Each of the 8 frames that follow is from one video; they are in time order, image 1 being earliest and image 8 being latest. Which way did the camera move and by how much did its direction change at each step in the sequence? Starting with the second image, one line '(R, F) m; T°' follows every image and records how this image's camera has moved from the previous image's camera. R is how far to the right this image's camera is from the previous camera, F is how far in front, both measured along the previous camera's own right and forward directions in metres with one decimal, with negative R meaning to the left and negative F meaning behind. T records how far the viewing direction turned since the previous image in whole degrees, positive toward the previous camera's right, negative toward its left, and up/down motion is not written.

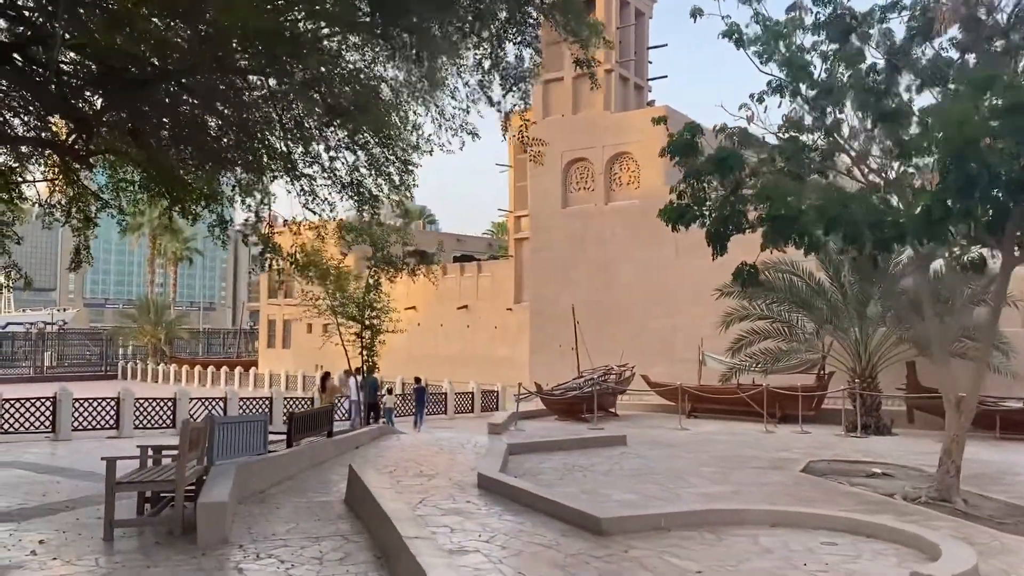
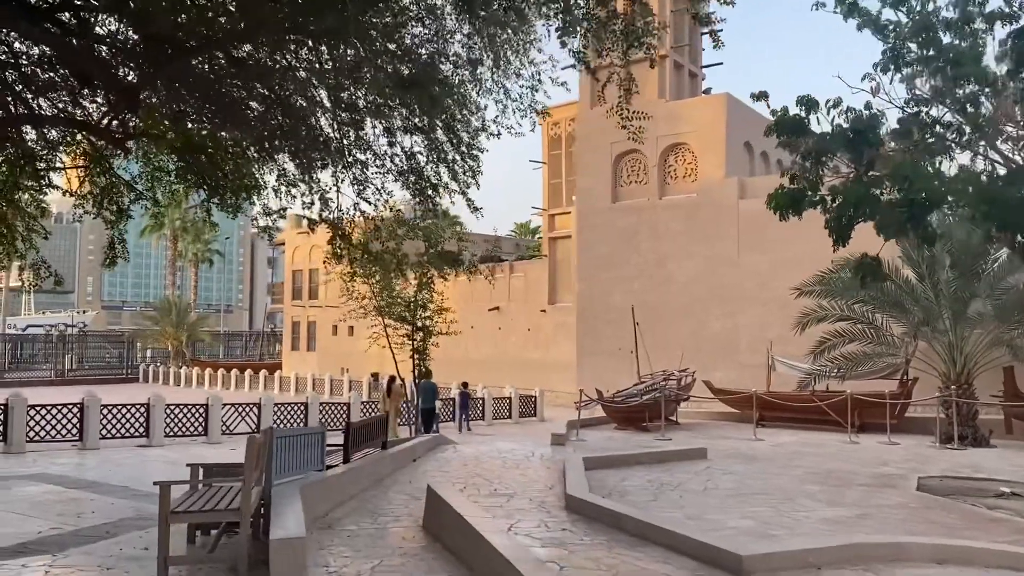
(-0.7, +1.1) m; -1°
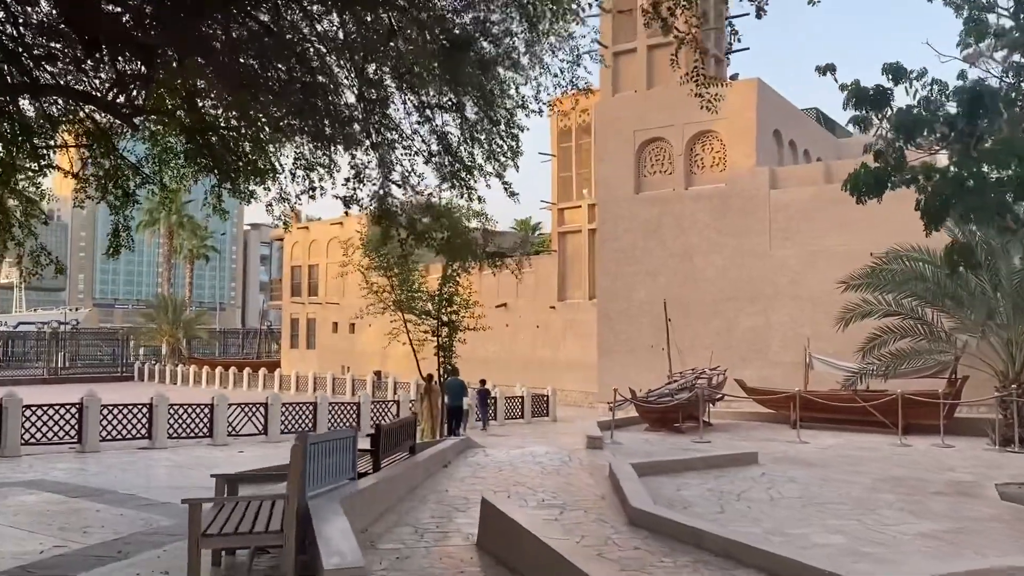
(-0.5, +0.8) m; 0°
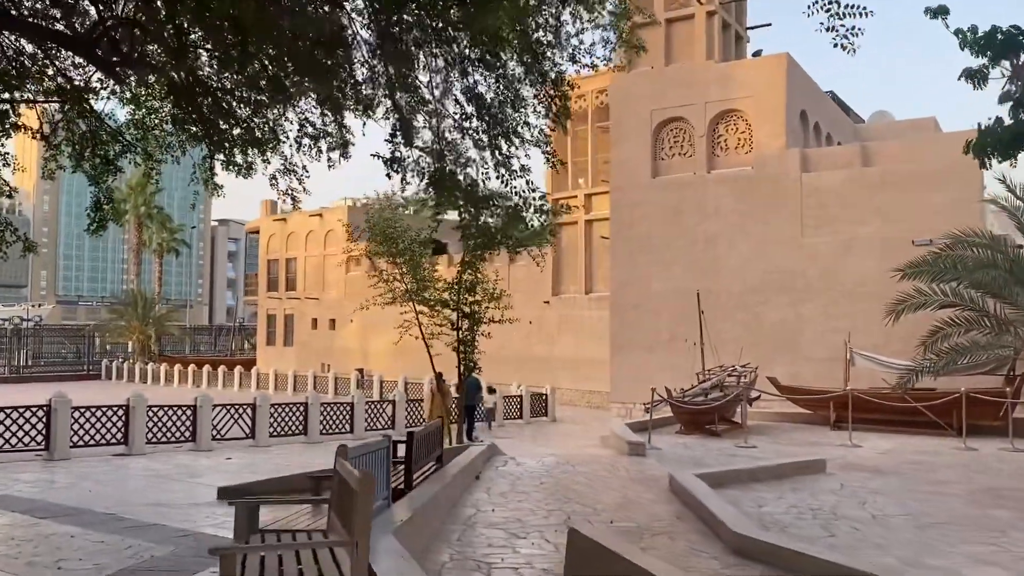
(-0.7, +1.3) m; +2°
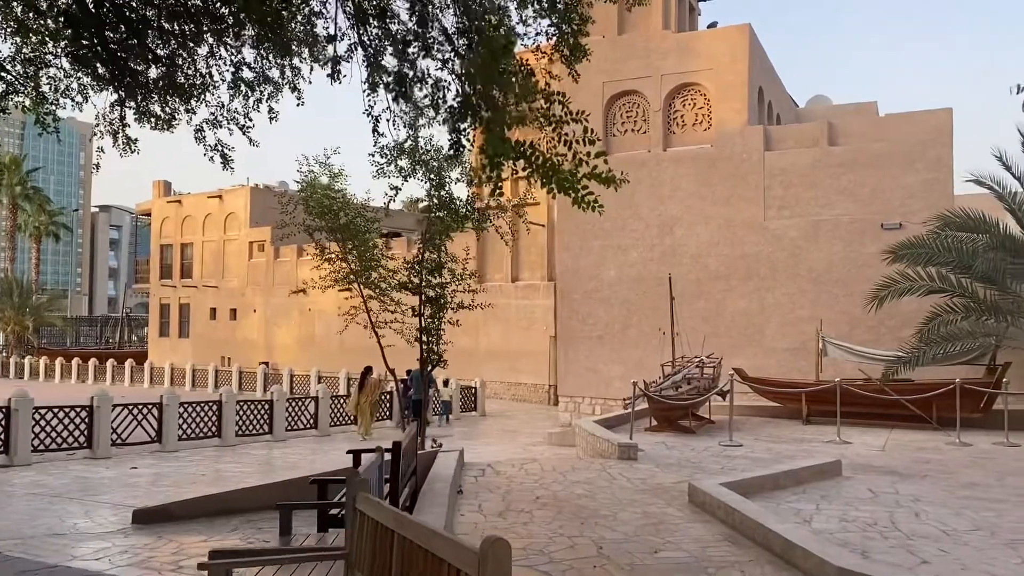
(-0.8, +1.4) m; +7°
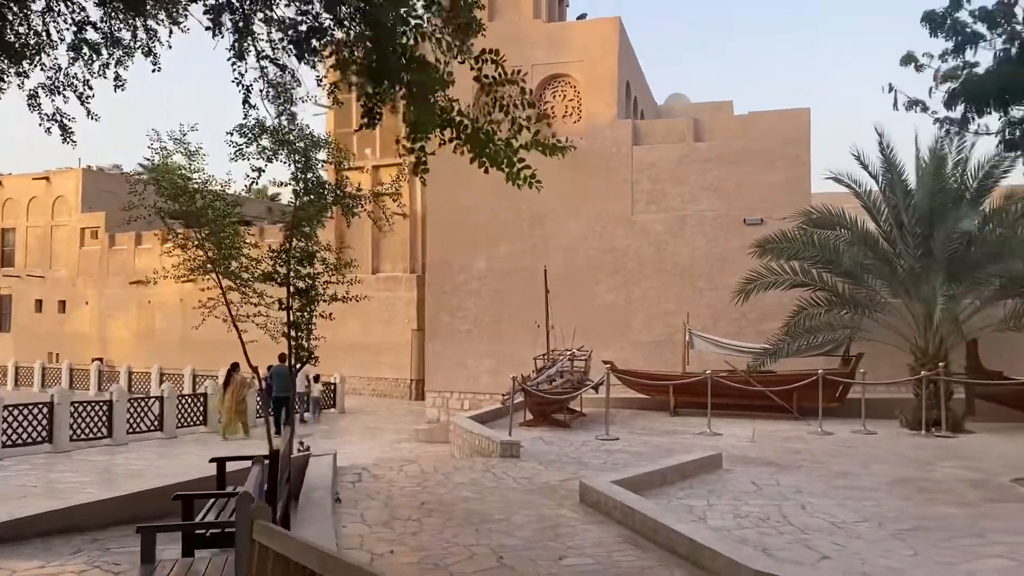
(-0.3, +0.4) m; +10°
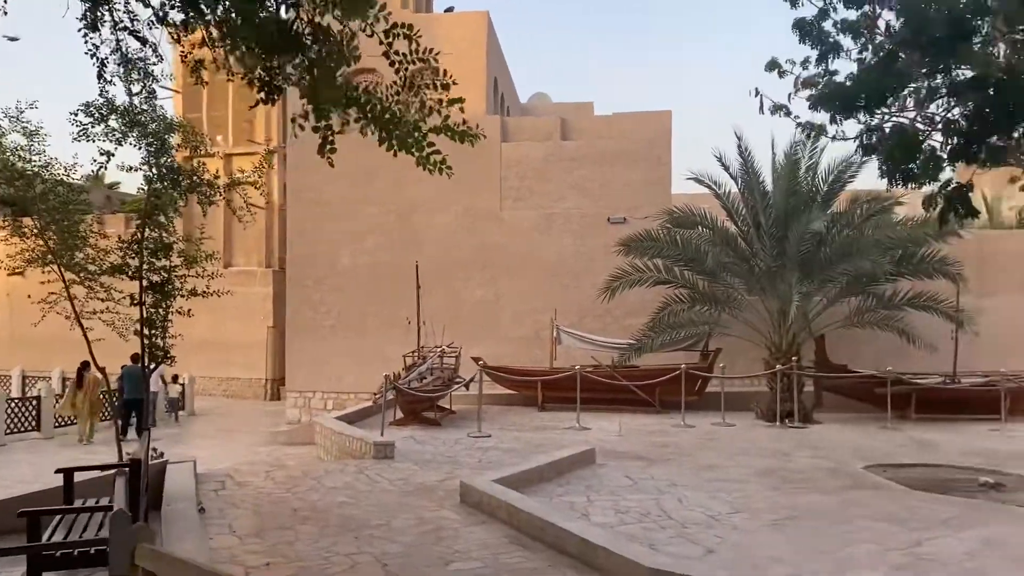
(-0.2, +0.2) m; +9°
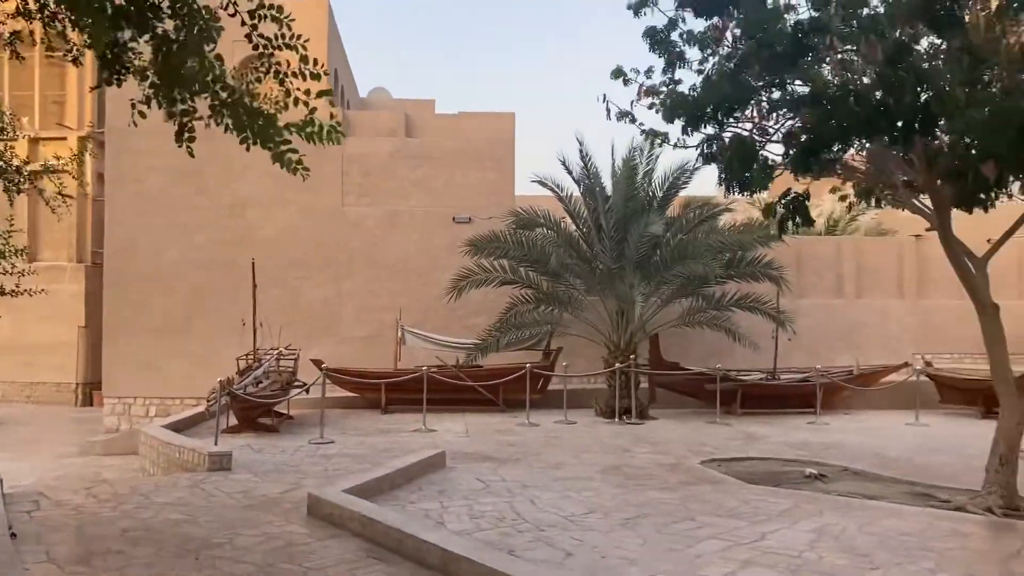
(-0.2, +0.2) m; +11°
